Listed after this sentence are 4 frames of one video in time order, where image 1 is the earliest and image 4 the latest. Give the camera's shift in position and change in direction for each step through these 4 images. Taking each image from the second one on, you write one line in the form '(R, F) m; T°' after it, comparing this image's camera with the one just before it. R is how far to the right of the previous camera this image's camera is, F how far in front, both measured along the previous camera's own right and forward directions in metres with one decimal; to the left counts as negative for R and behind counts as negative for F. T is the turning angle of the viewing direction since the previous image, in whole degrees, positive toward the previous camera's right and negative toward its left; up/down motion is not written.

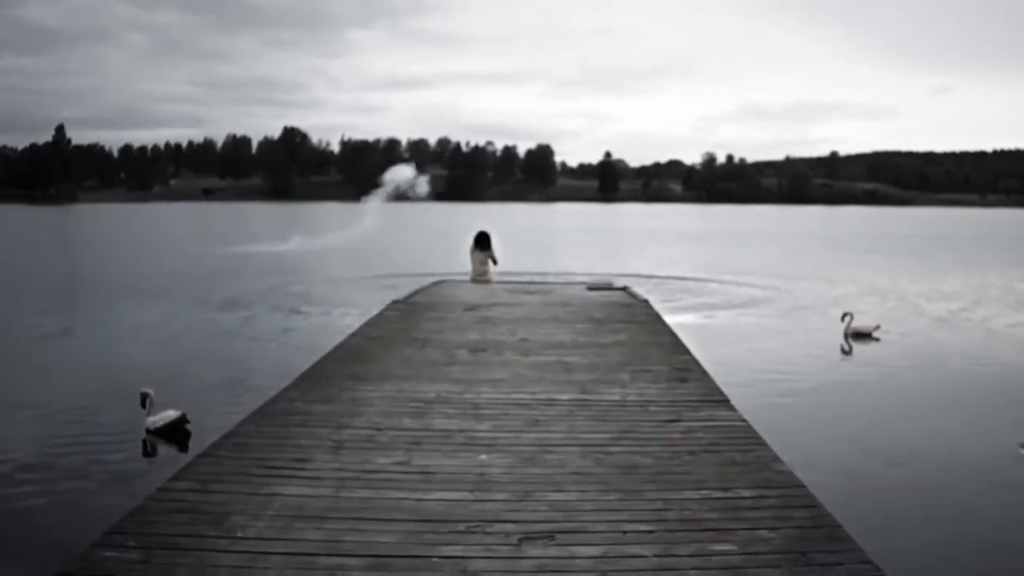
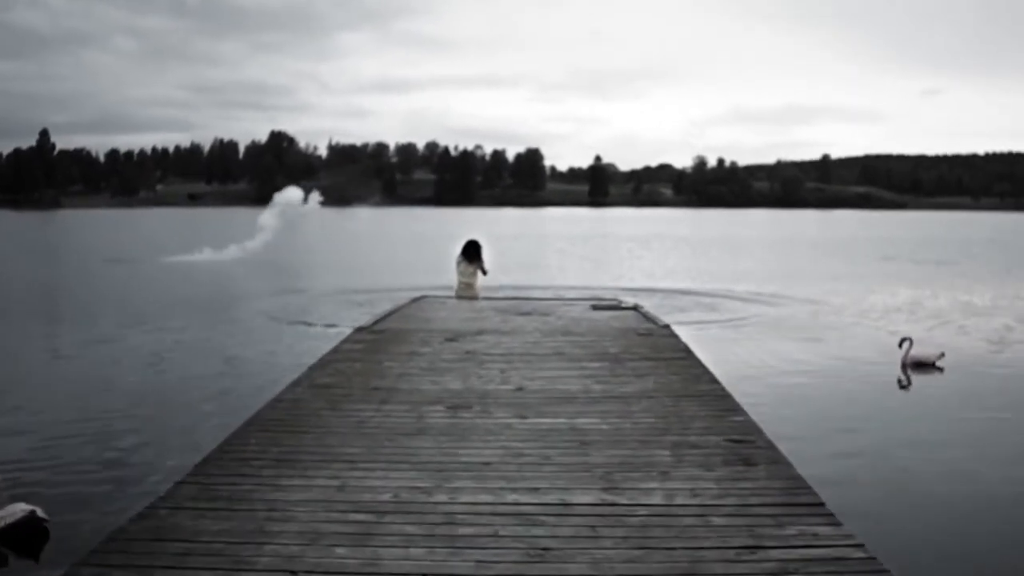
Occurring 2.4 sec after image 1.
(0.0, +2.1) m; +1°
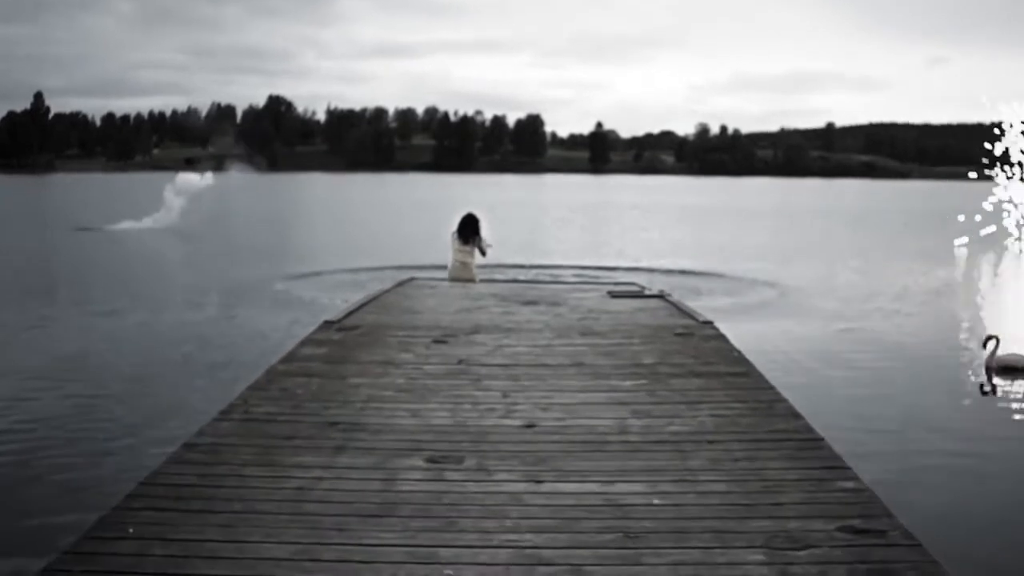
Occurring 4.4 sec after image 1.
(-0.1, +1.8) m; 0°
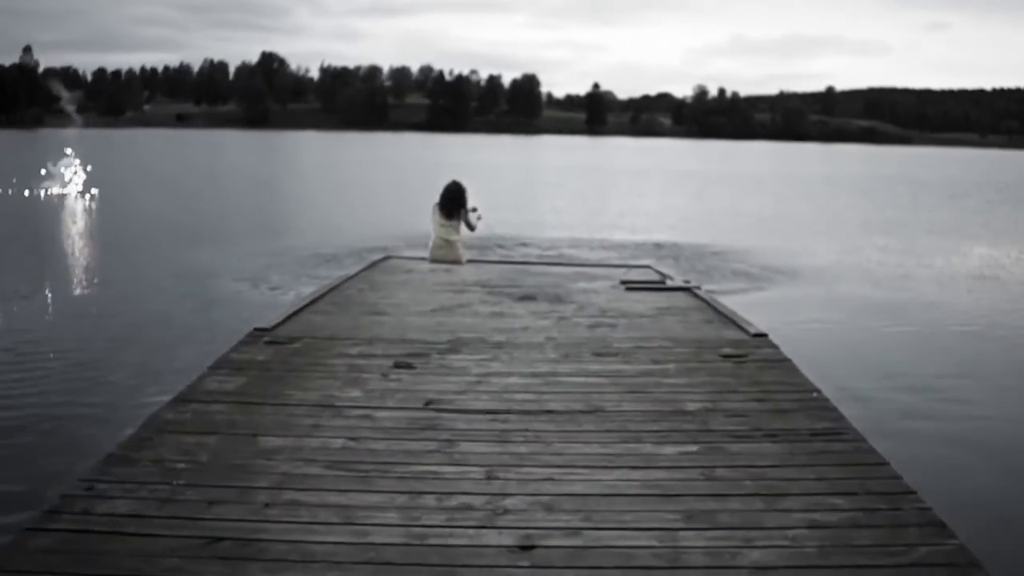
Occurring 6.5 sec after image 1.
(0.0, +1.8) m; 0°
